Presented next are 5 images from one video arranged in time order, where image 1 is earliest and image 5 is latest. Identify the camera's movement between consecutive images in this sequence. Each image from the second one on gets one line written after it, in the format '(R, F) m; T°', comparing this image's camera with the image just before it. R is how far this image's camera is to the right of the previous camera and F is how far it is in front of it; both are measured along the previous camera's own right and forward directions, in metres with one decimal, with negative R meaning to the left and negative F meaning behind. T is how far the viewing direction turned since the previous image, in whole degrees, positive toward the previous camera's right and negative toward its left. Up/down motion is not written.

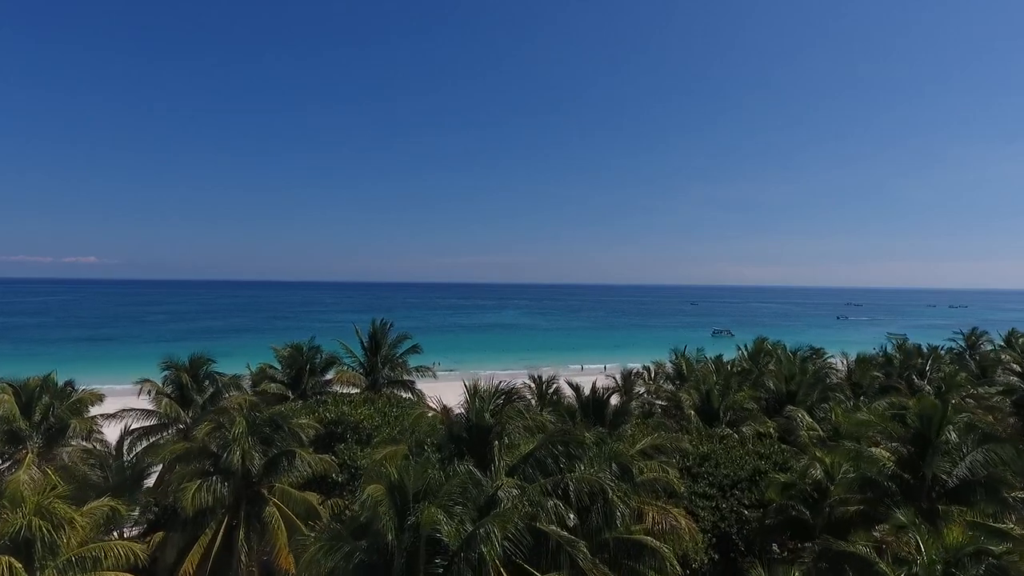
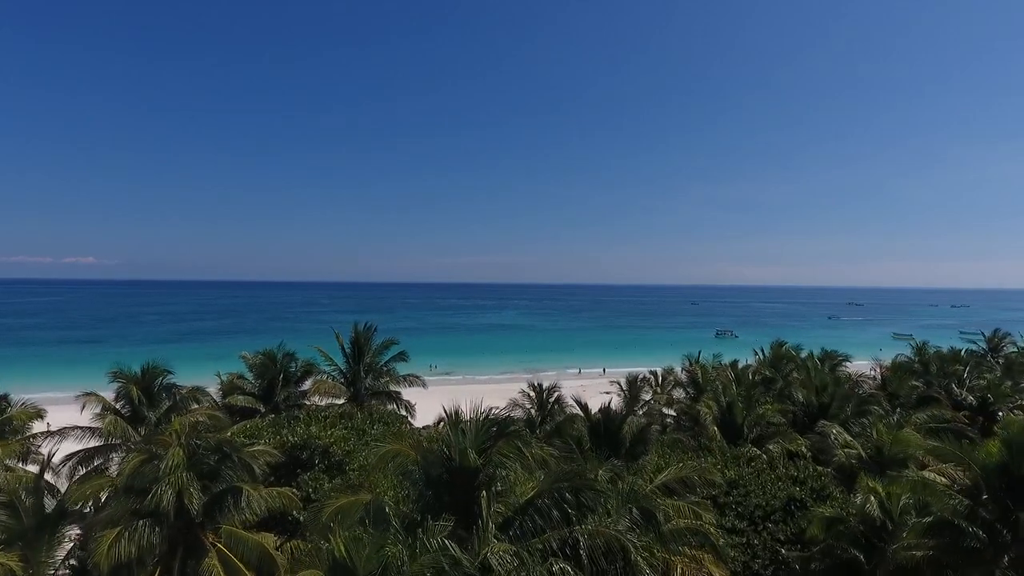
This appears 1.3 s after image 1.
(0.0, +1.9) m; 0°
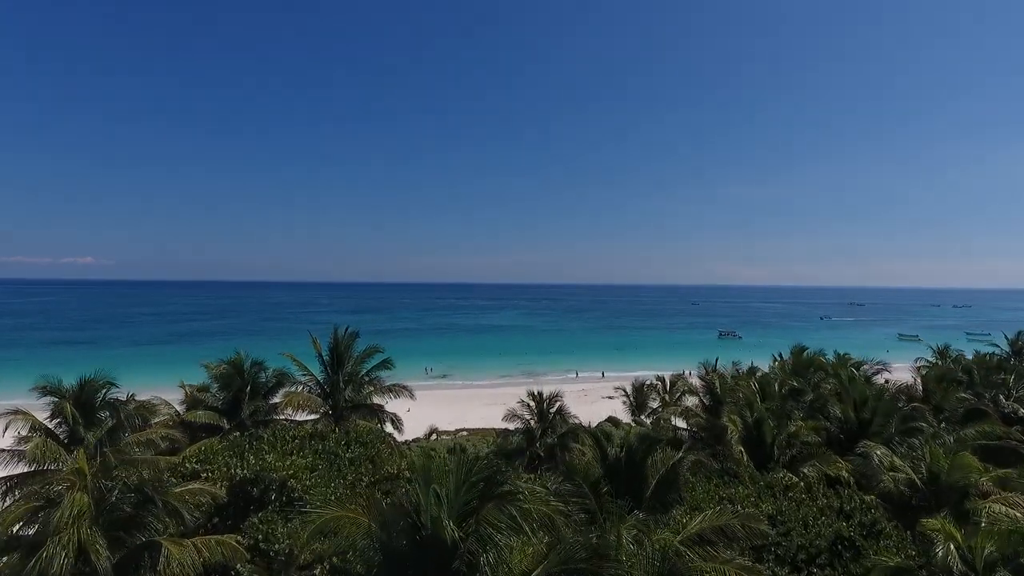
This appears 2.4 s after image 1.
(0.0, +1.9) m; 0°
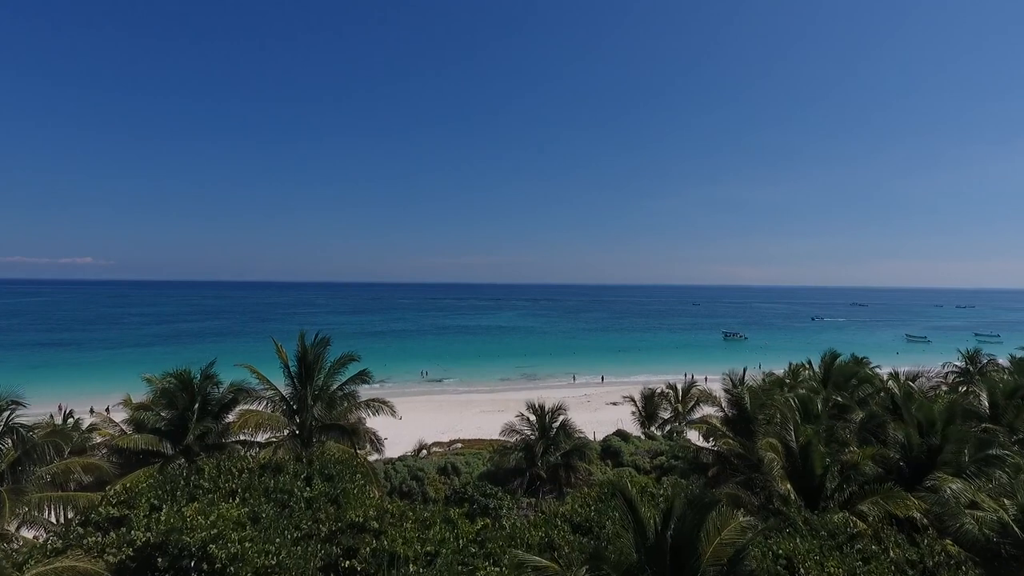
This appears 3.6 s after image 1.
(0.0, +2.2) m; 0°
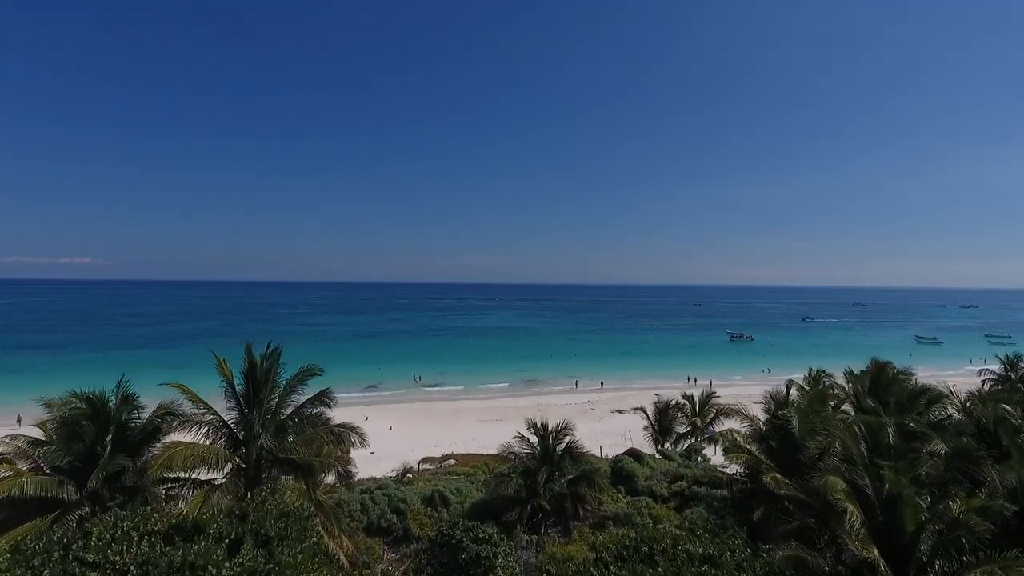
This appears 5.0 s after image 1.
(0.0, +2.6) m; 0°
